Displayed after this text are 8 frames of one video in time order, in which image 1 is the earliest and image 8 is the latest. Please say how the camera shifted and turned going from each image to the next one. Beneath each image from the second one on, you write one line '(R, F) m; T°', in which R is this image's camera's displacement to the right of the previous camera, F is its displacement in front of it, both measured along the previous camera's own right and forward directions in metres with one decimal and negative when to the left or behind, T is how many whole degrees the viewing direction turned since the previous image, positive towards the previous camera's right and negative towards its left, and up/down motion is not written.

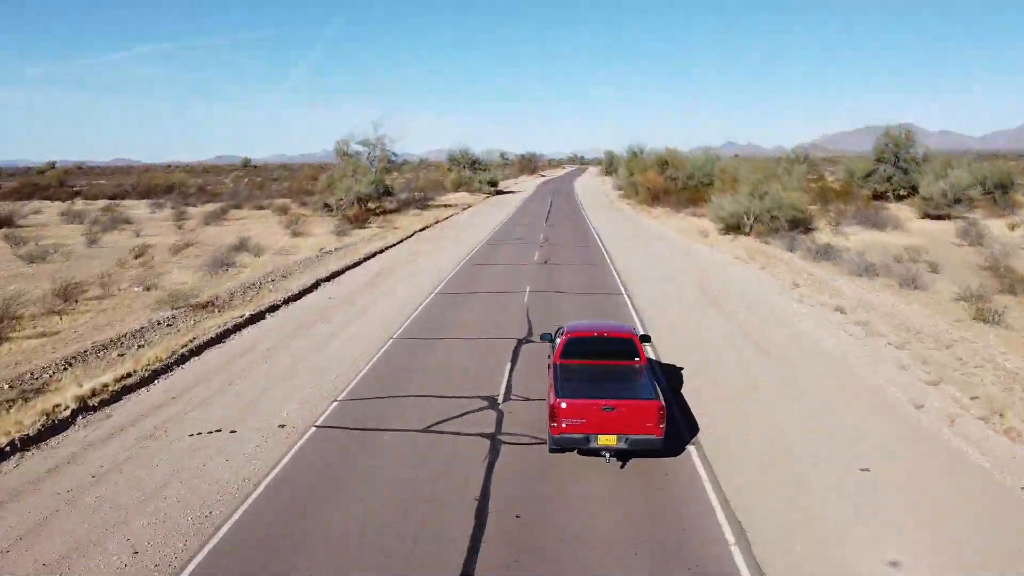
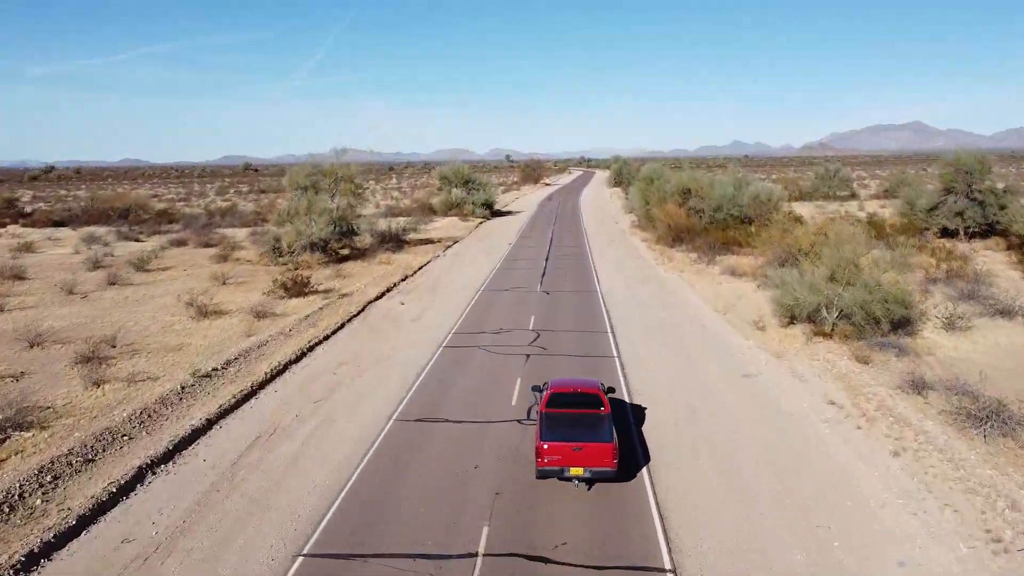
(+0.5, +5.0) m; 0°
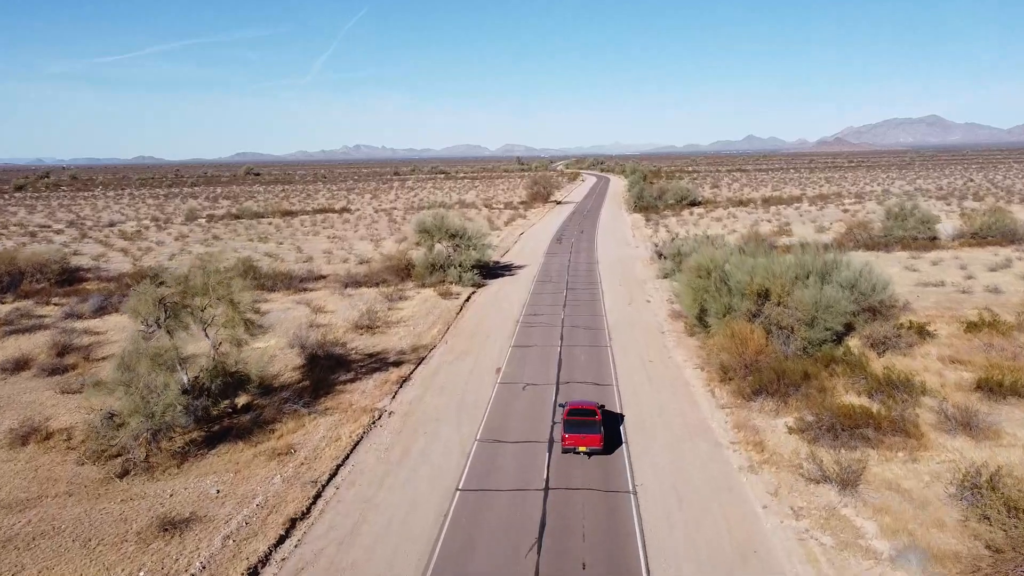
(+0.6, +8.7) m; -1°
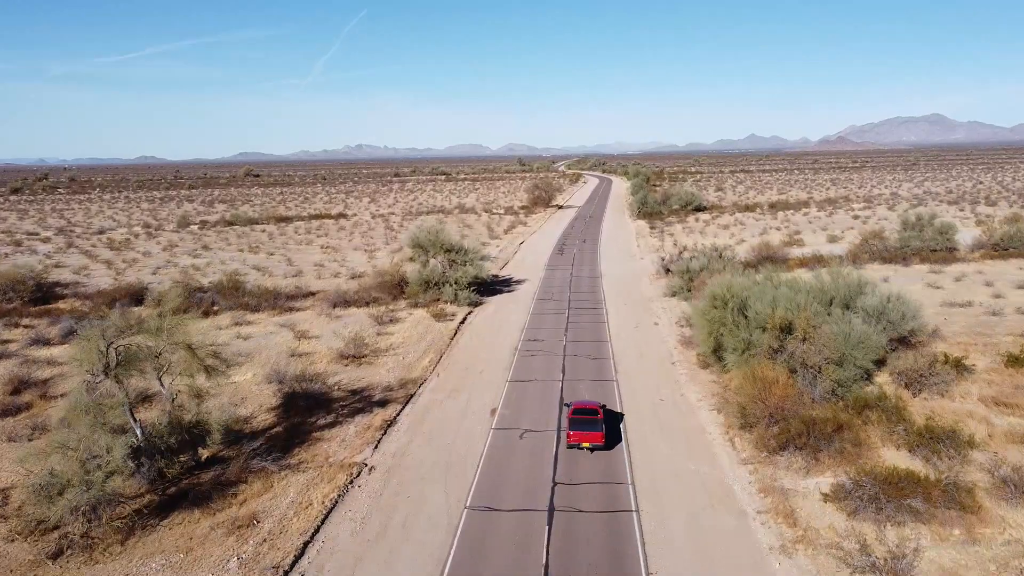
(+0.1, +1.7) m; 0°
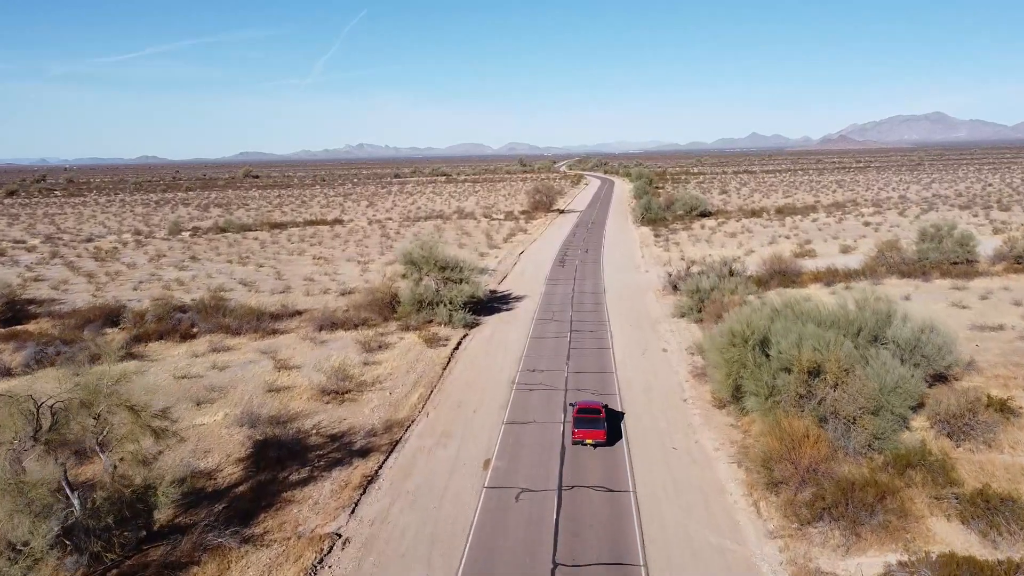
(+0.1, +1.7) m; 0°
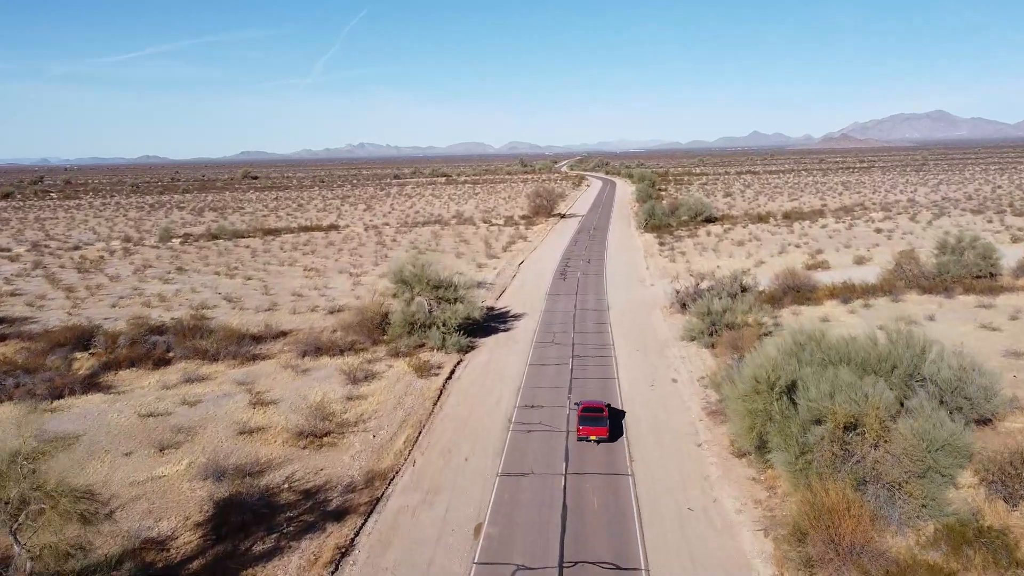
(+0.1, +1.7) m; 0°
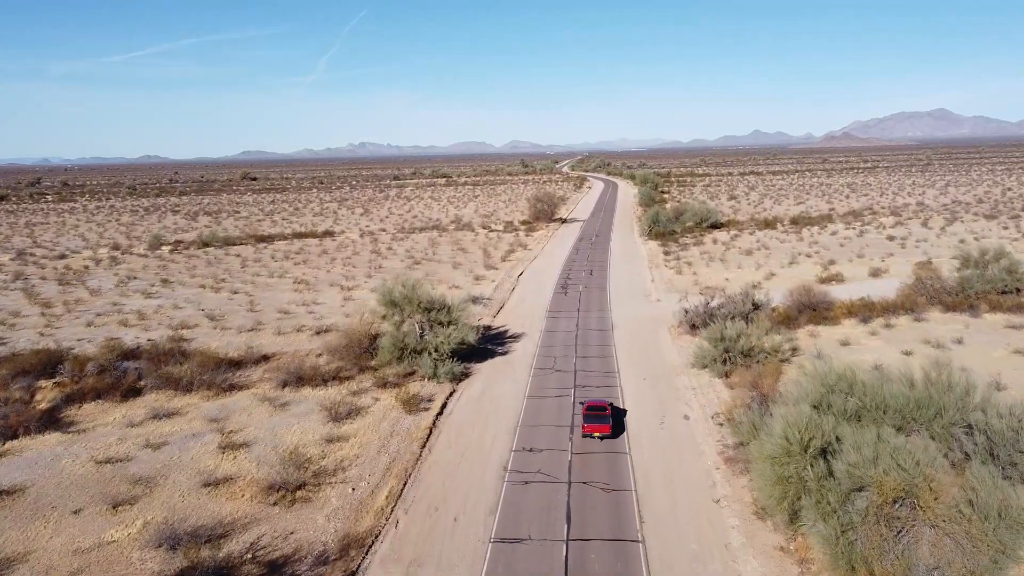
(+0.1, +1.8) m; 0°
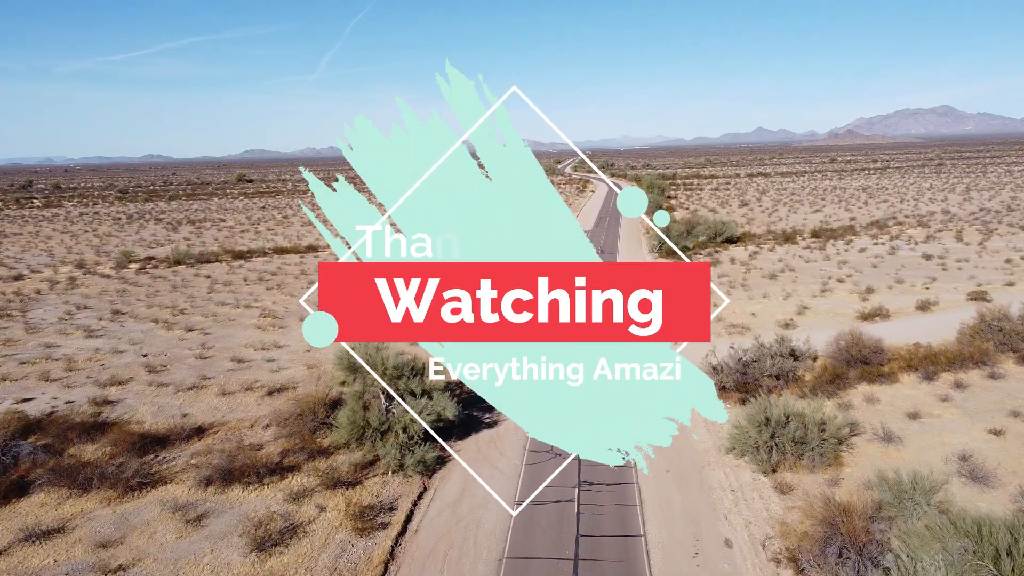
(+0.4, +4.7) m; 0°
